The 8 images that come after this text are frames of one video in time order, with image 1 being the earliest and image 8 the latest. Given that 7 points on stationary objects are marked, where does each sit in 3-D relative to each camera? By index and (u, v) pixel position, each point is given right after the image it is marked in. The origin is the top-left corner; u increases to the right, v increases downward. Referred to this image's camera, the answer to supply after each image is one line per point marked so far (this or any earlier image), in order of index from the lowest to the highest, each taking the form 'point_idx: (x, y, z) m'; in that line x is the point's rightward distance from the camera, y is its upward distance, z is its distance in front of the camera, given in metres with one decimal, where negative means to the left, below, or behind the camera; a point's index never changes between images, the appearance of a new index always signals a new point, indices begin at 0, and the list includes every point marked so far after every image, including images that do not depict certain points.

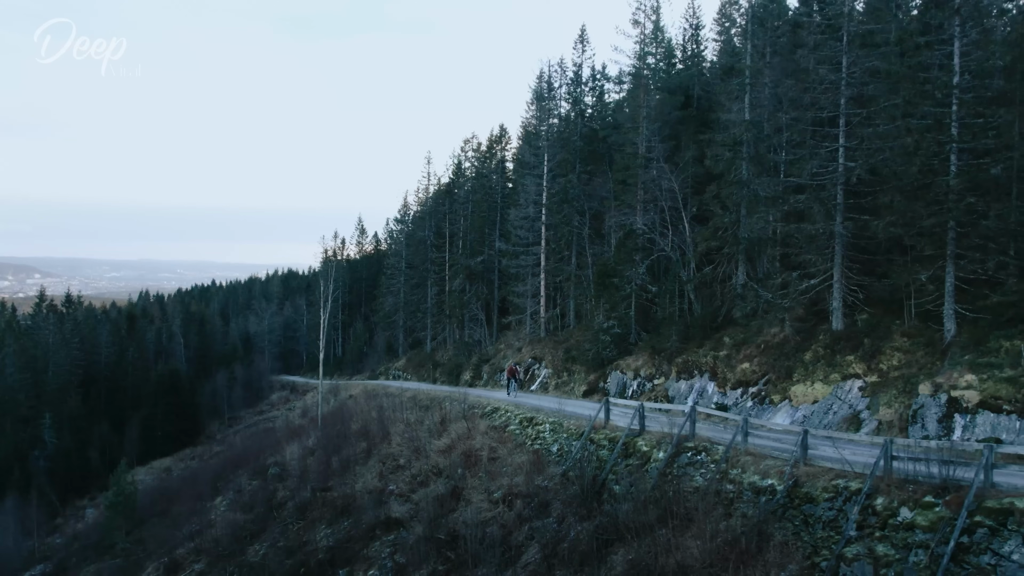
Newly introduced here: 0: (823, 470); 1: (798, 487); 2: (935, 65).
0: (+6.6, -3.9, +14.9) m
1: (+6.1, -4.3, +14.8) m
2: (+11.6, +6.1, +18.9) m
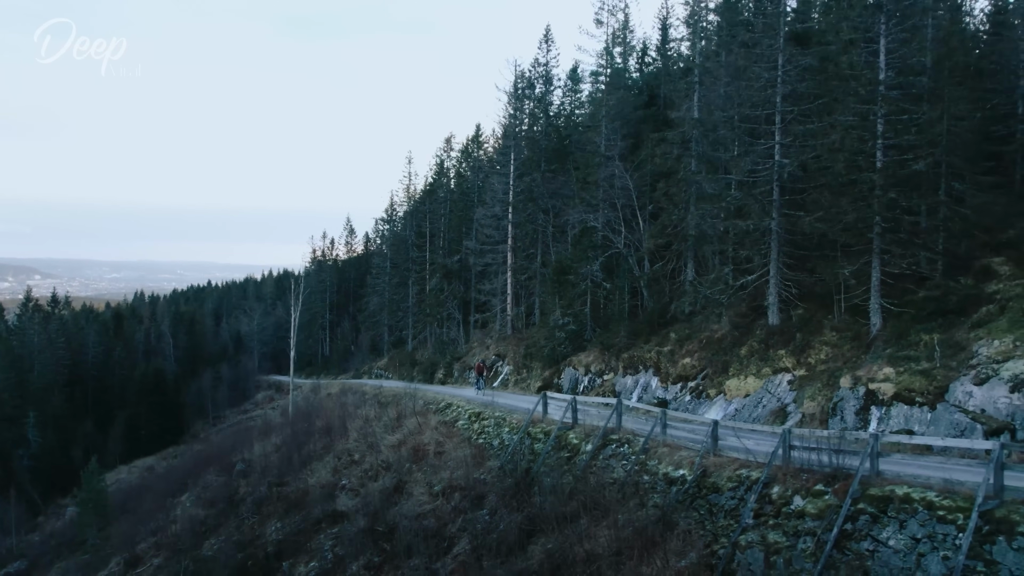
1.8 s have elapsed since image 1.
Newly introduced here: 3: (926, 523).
0: (+4.7, -3.8, +15.1) m
1: (+4.2, -4.1, +15.0) m
2: (+9.7, +6.2, +19.1) m
3: (+6.8, -3.9, +11.3) m
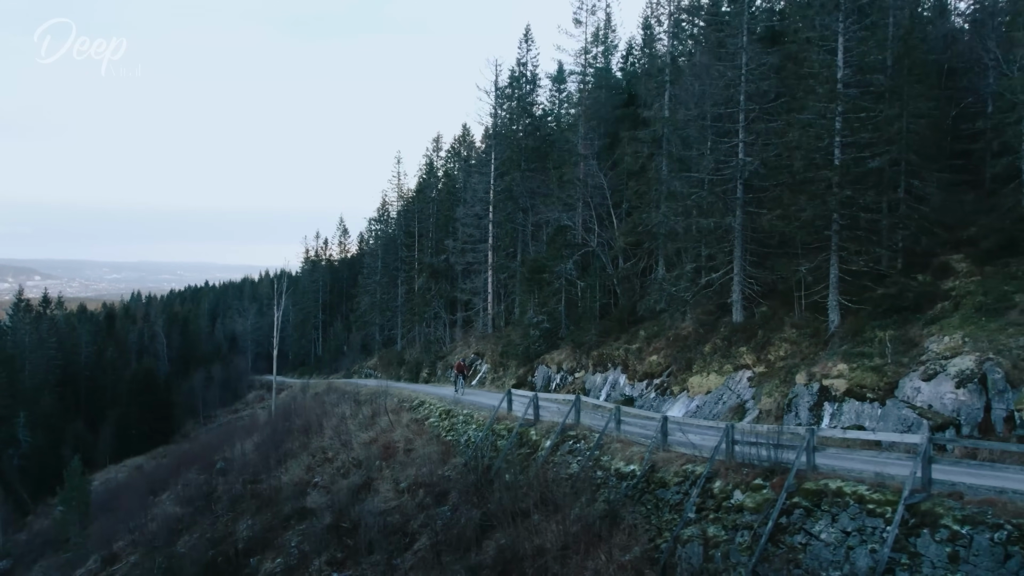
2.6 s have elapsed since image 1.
0: (+3.6, -3.7, +15.2) m
1: (+3.1, -4.0, +15.1) m
2: (+8.6, +6.3, +19.2) m
3: (+5.7, -3.8, +11.4) m
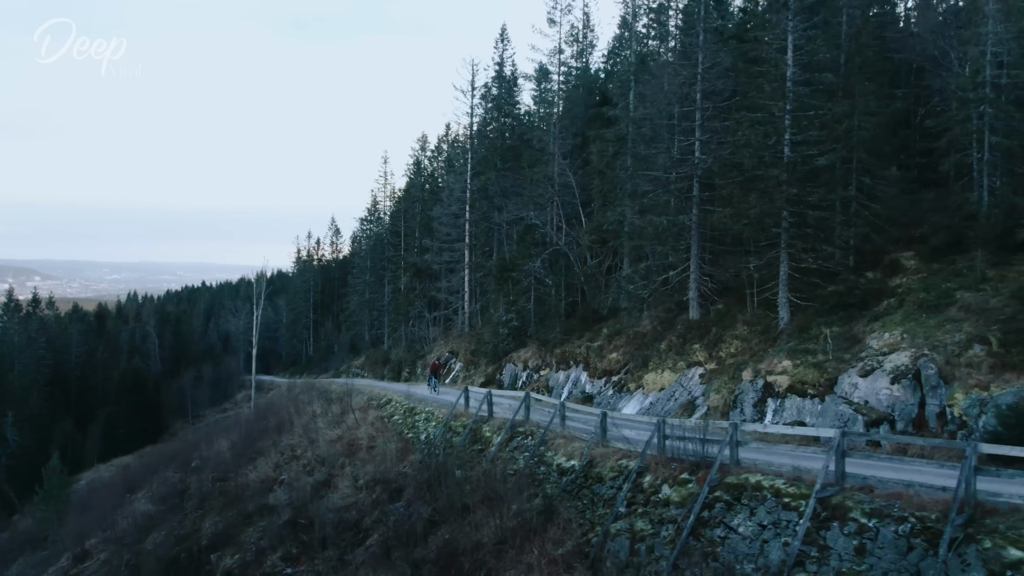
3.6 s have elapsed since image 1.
0: (+2.2, -3.6, +15.2) m
1: (+1.8, -4.0, +15.2) m
2: (+7.3, +6.4, +19.3) m
3: (+4.3, -3.7, +11.5) m
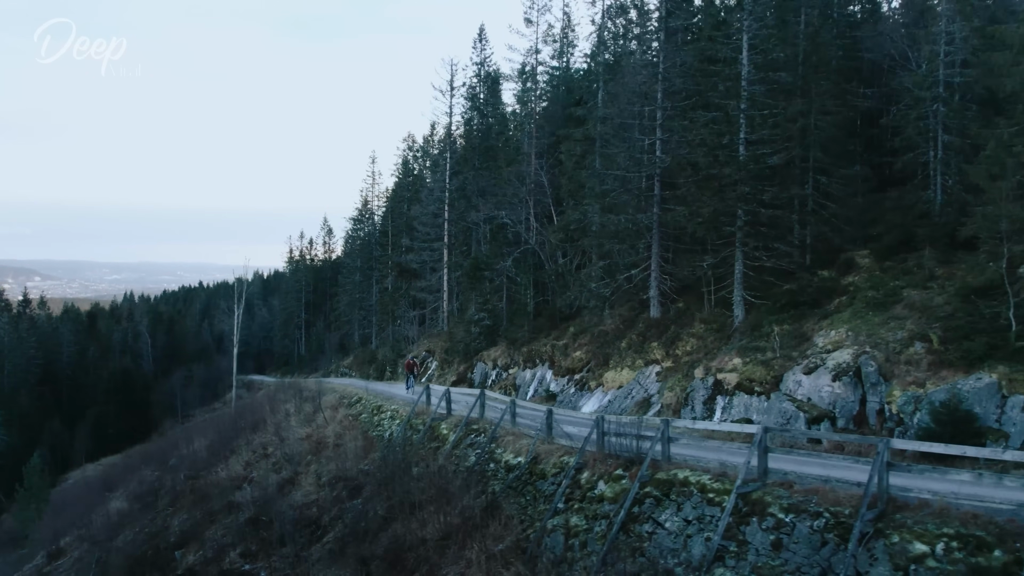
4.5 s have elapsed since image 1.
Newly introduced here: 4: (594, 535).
0: (+1.0, -3.6, +15.3) m
1: (+0.5, -3.9, +15.3) m
2: (+6.1, +6.4, +19.4) m
3: (+3.1, -3.7, +11.6) m
4: (+1.5, -4.5, +12.6) m
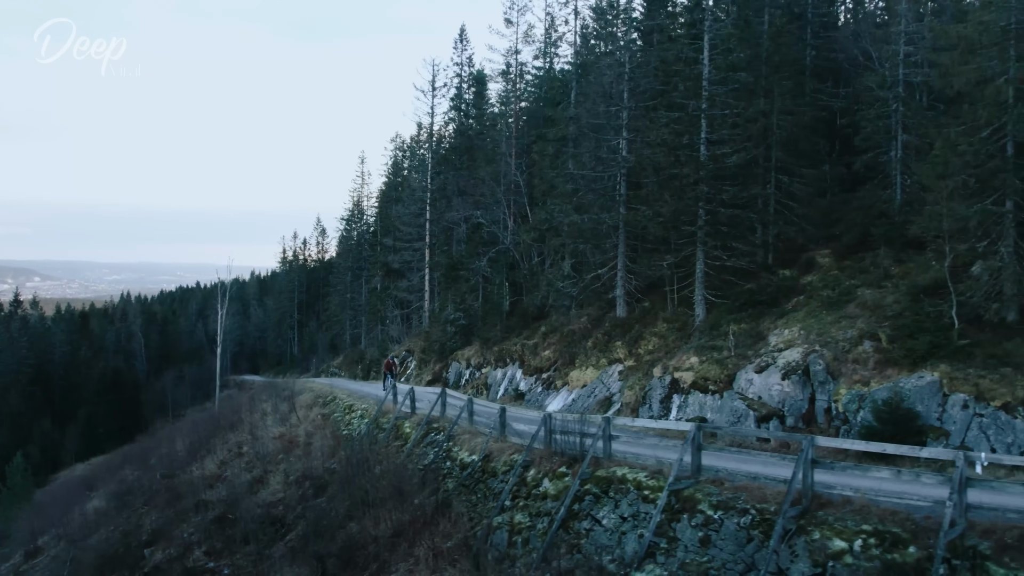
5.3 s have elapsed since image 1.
0: (-0.1, -3.5, +15.4) m
1: (-0.5, -3.9, +15.4) m
2: (+5.0, +6.5, +19.5) m
3: (+2.0, -3.6, +11.6) m
4: (+0.4, -4.5, +12.7) m
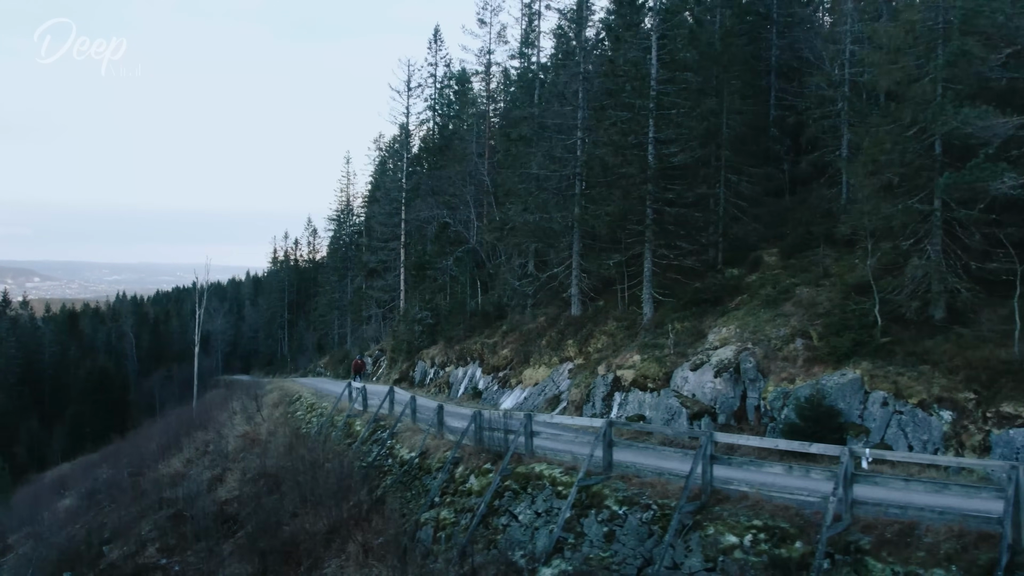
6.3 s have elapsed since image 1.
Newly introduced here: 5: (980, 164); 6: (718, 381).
0: (-1.5, -3.5, +15.5) m
1: (-2.0, -3.8, +15.5) m
2: (+3.6, +6.5, +19.5) m
3: (+0.6, -3.6, +11.7) m
4: (-1.0, -4.5, +12.8) m
5: (+7.9, +2.1, +11.7) m
6: (+4.5, -2.0, +14.9) m
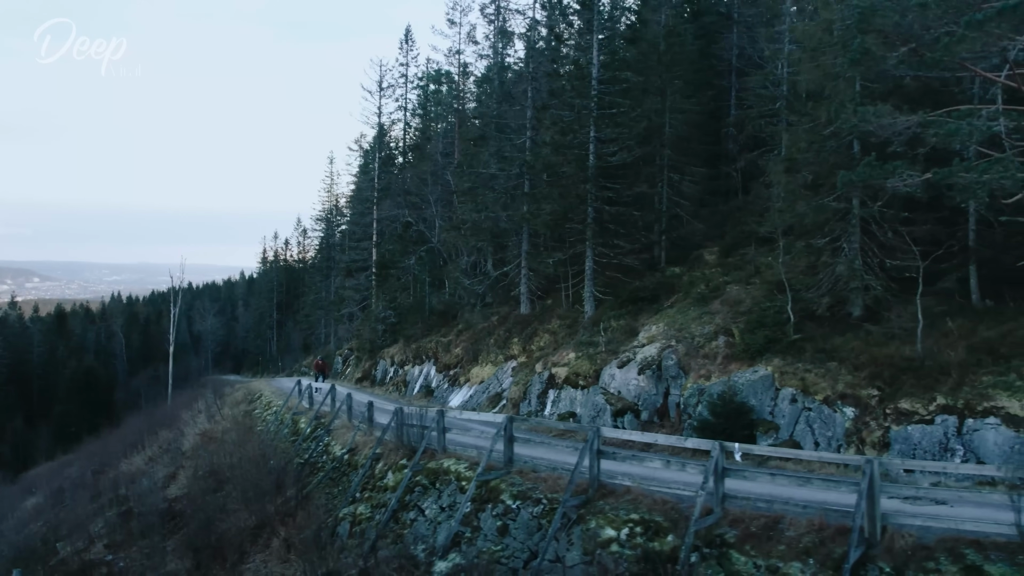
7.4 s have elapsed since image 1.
0: (-3.1, -3.4, +15.6) m
1: (-3.6, -3.8, +15.6) m
2: (+2.0, +6.5, +19.7) m
3: (-1.1, -3.5, +11.8) m
4: (-2.7, -4.4, +12.9) m
5: (+6.3, +2.2, +11.8) m
6: (+2.8, -2.0, +15.0) m
